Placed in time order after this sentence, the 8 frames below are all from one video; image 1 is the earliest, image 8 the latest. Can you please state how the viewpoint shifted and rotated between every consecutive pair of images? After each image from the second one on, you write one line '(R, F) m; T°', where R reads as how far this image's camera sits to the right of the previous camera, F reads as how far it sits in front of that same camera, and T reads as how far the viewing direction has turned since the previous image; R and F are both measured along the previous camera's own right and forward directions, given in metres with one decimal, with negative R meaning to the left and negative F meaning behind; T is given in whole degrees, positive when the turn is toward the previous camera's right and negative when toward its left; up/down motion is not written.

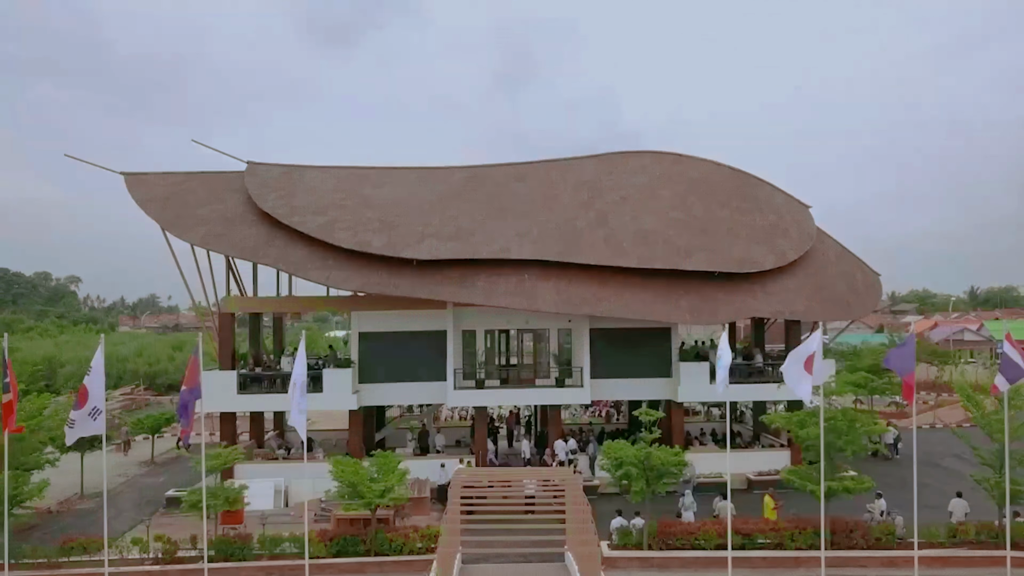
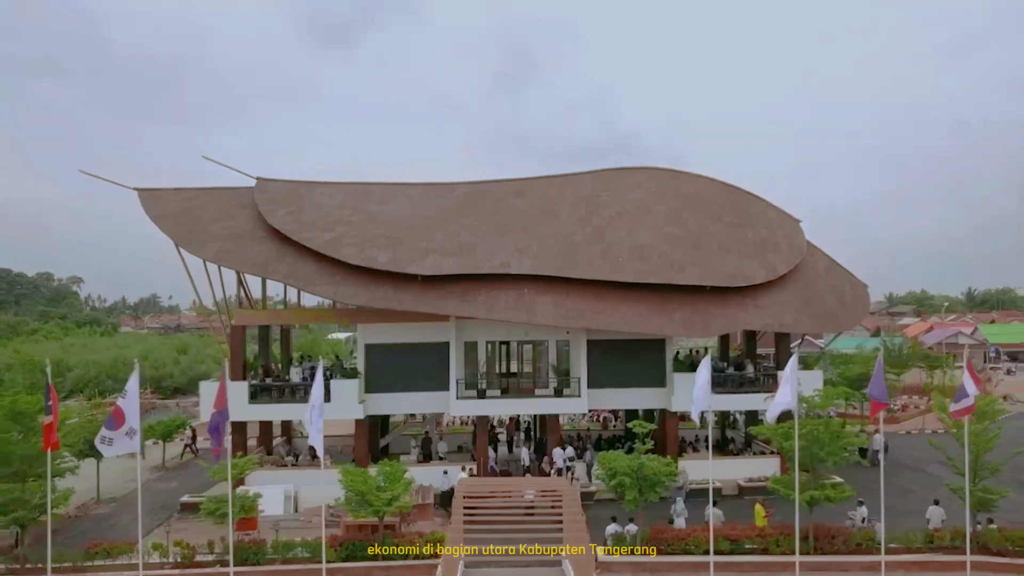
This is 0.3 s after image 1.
(0.0, -0.8) m; 0°
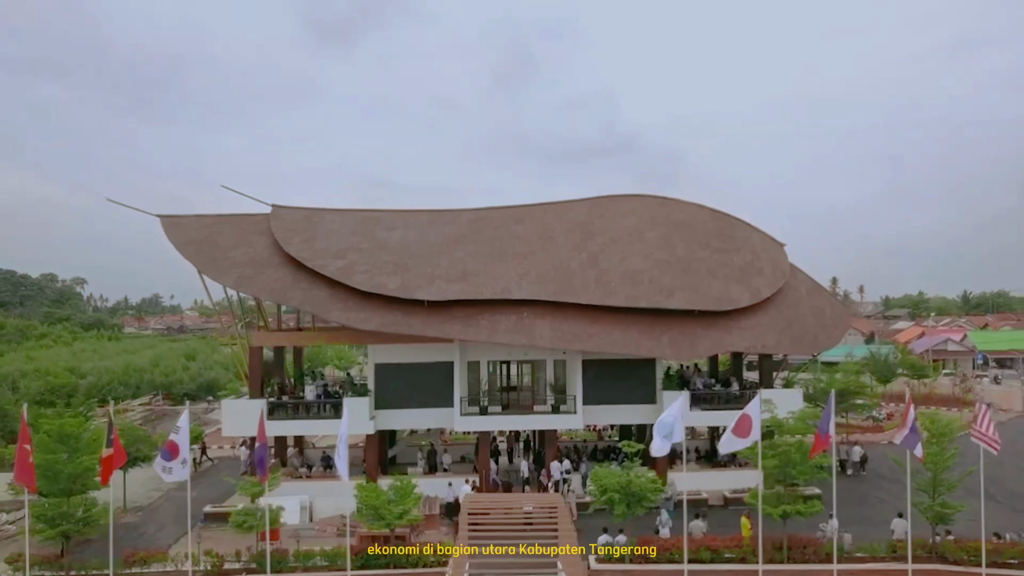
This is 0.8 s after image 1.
(0.0, -1.5) m; 0°
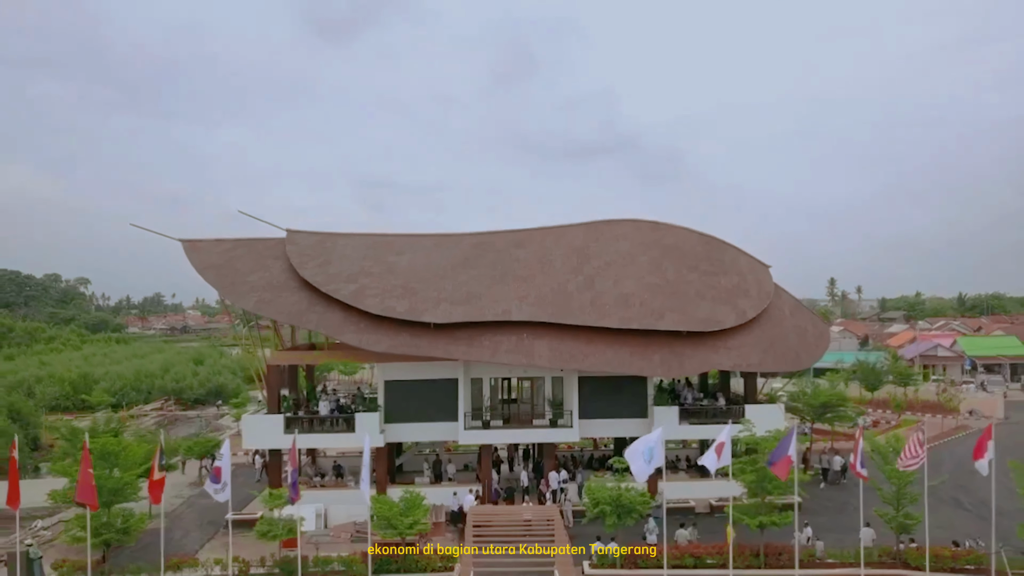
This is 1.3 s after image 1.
(0.0, -1.6) m; 0°
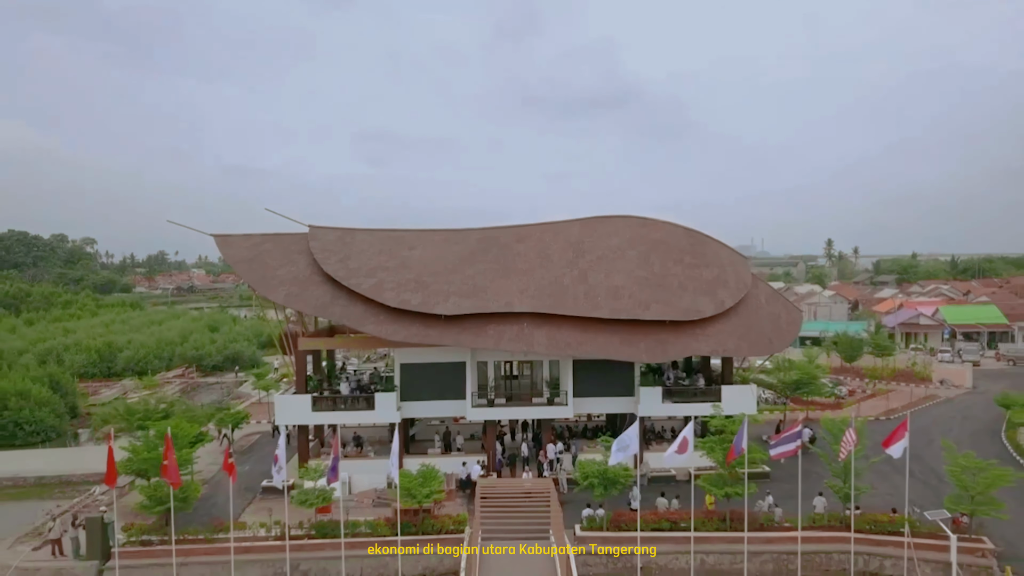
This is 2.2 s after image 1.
(0.0, -2.7) m; 0°
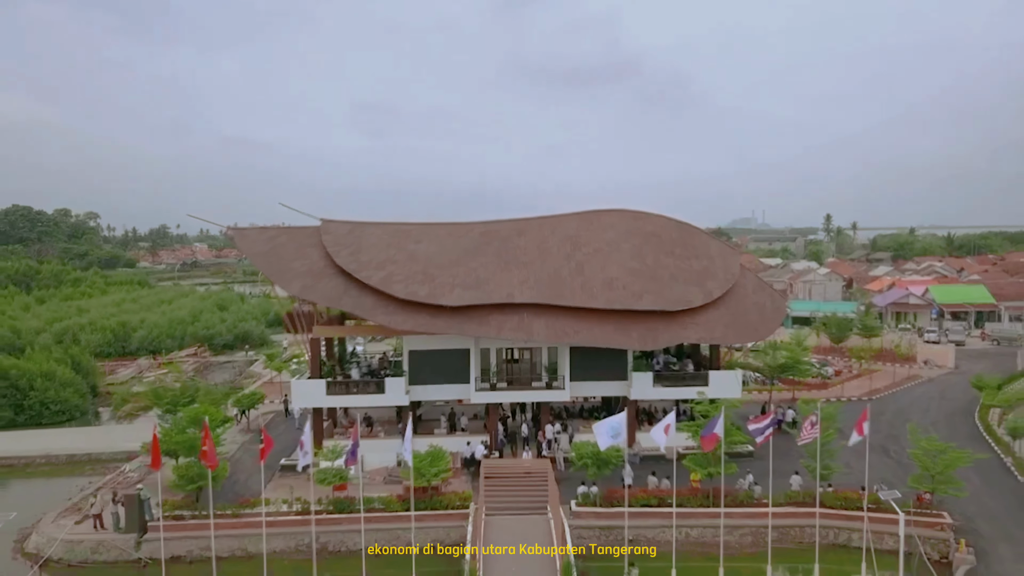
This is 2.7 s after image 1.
(0.0, -1.7) m; 0°
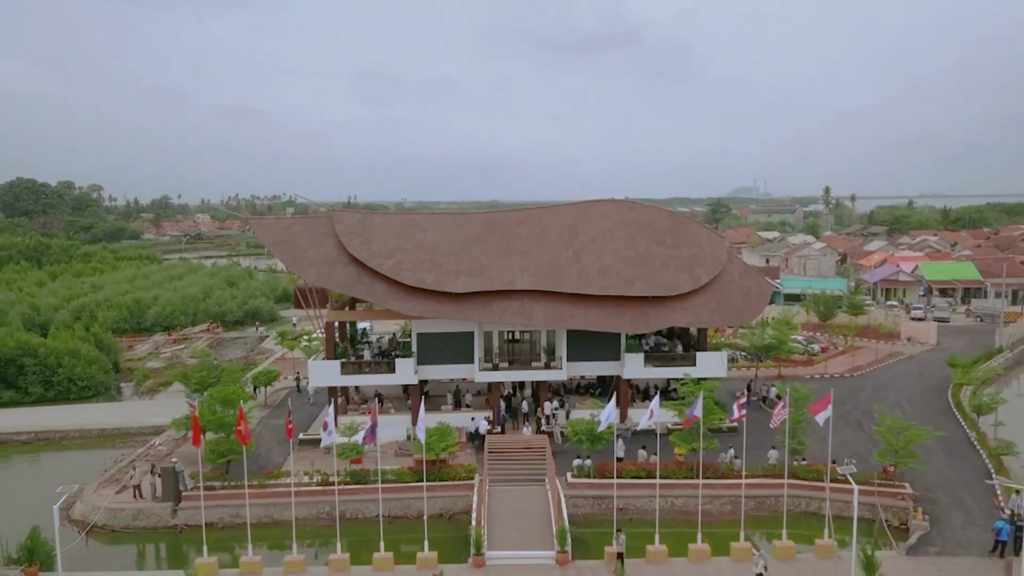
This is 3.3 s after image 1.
(0.0, -2.0) m; 0°
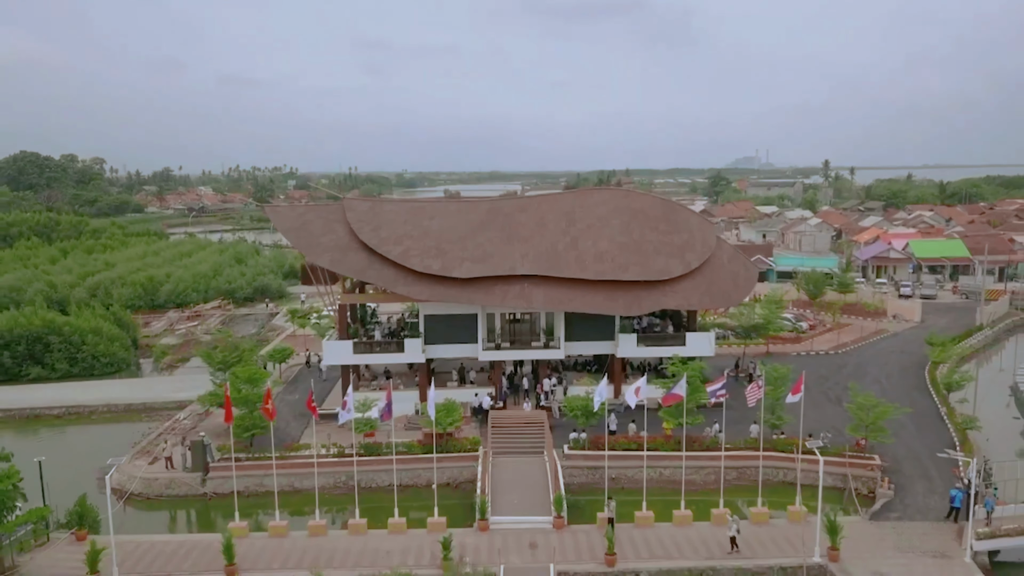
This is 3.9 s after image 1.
(0.0, -2.0) m; 0°
